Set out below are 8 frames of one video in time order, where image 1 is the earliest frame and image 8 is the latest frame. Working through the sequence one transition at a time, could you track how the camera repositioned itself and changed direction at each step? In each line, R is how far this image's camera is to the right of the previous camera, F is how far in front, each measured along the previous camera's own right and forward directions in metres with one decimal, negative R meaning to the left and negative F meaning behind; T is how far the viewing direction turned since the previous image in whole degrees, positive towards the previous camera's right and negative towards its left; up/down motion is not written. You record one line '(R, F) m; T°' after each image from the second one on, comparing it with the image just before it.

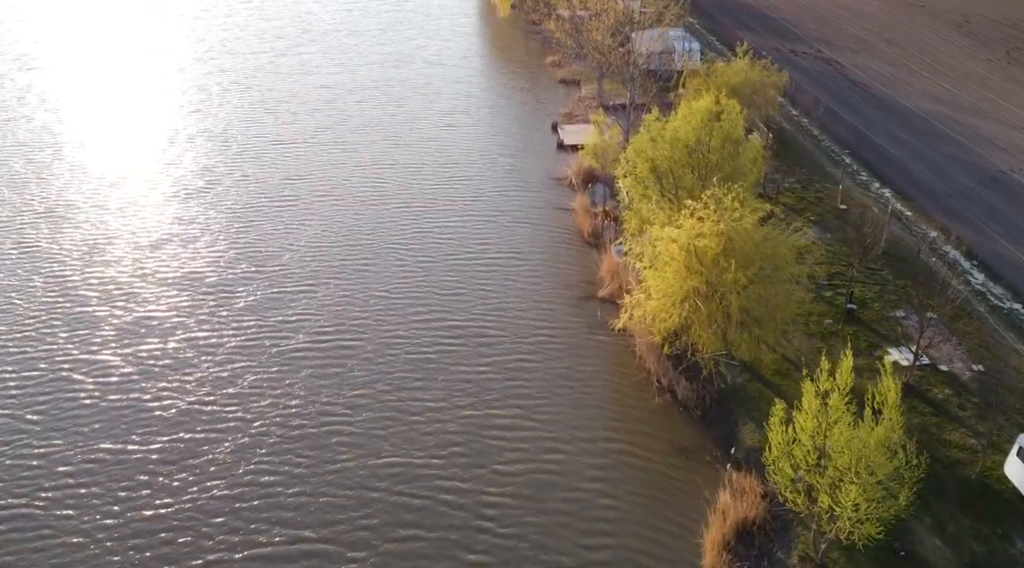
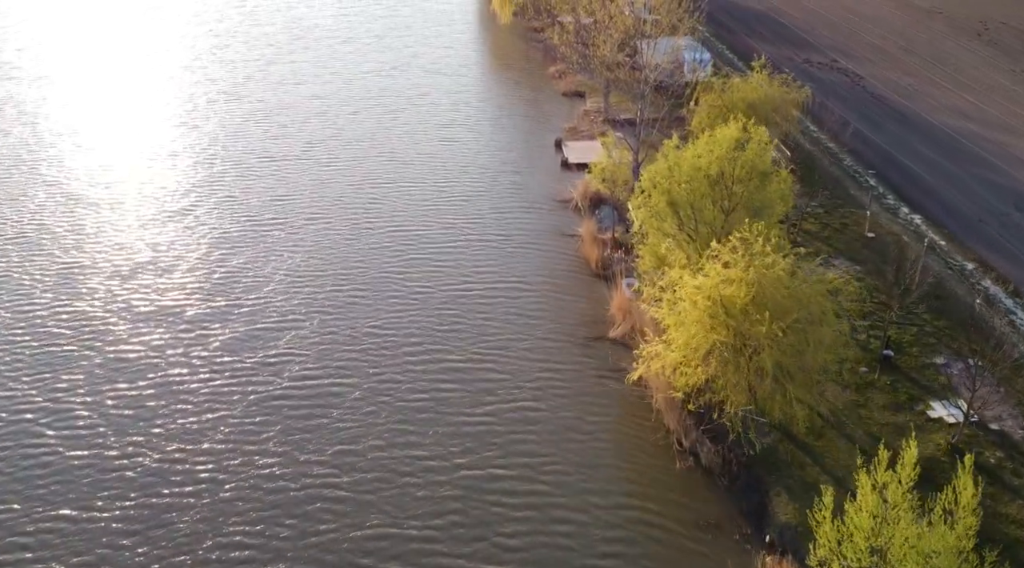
(-0.1, +2.2) m; 0°
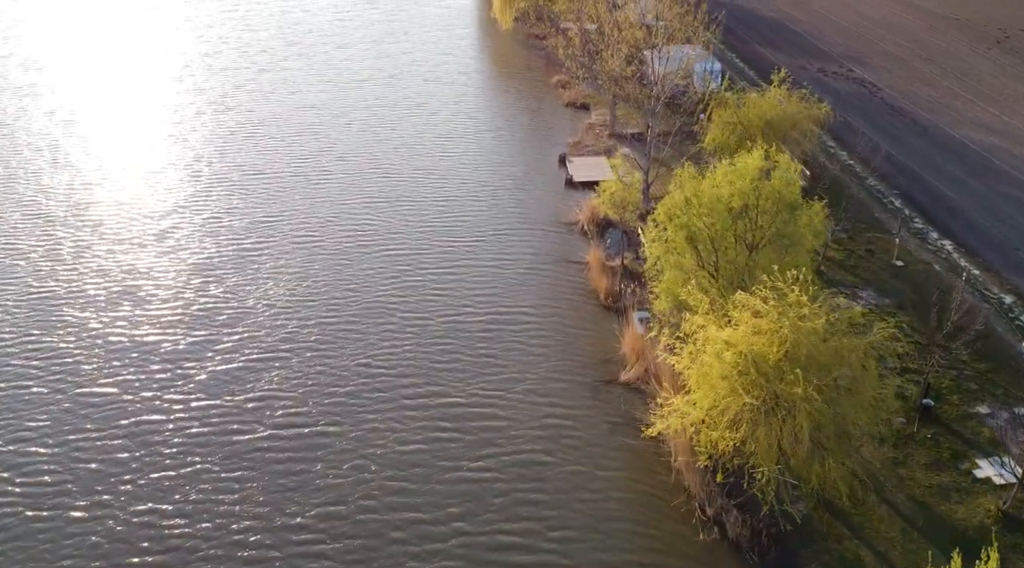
(-0.1, +1.9) m; 0°
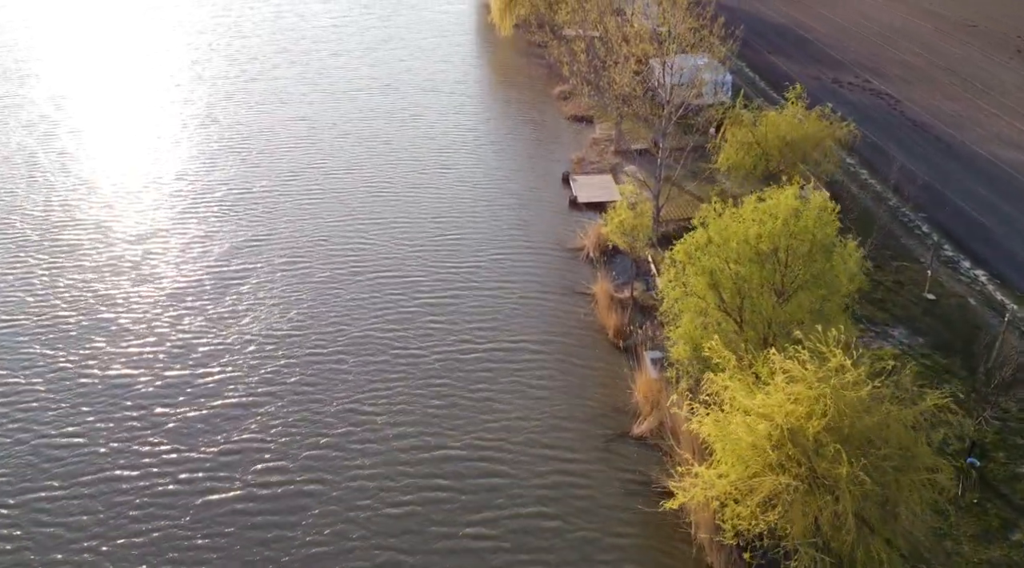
(-0.1, +1.9) m; 0°
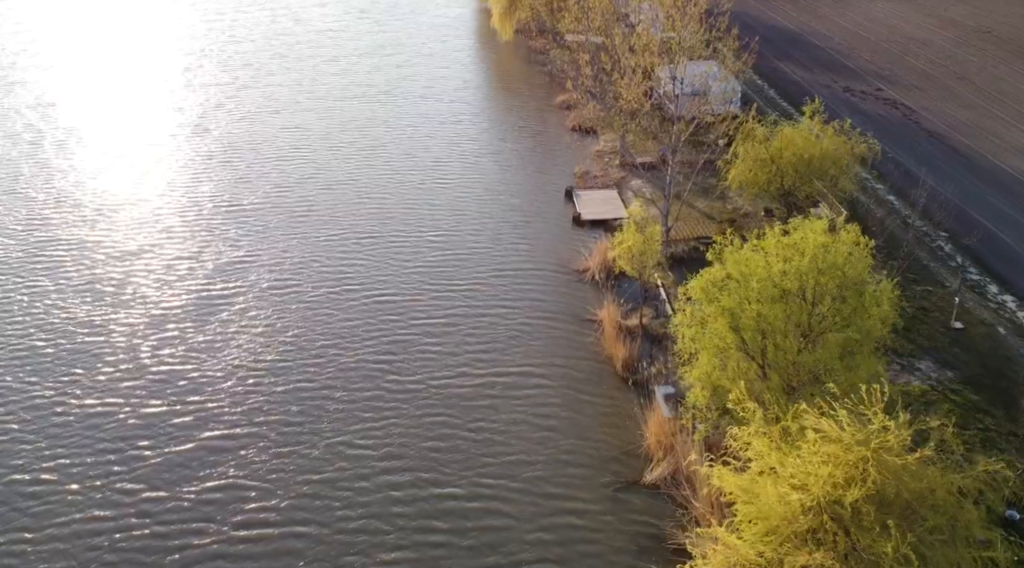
(-0.1, +1.4) m; 0°
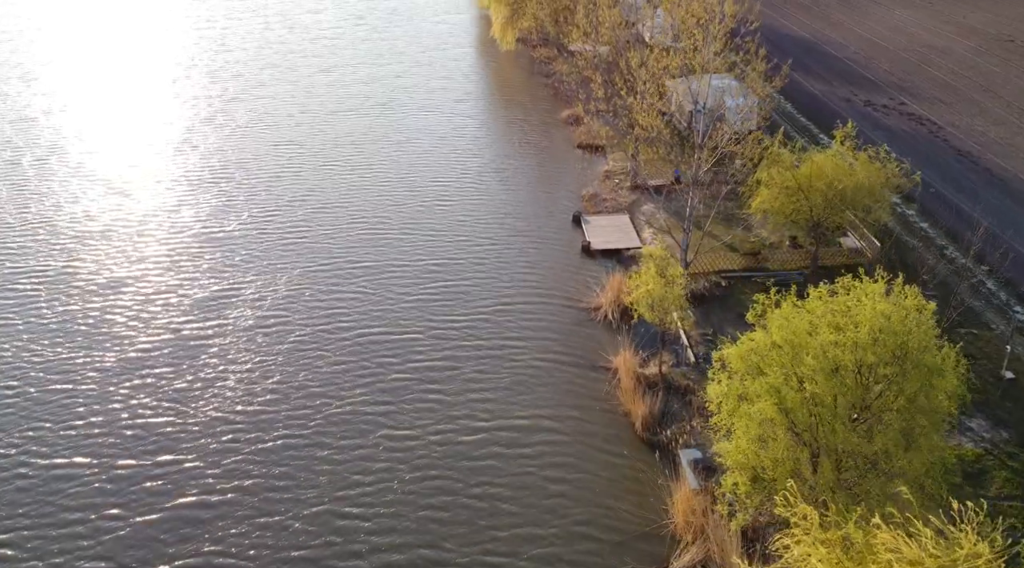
(-0.2, +2.1) m; 0°
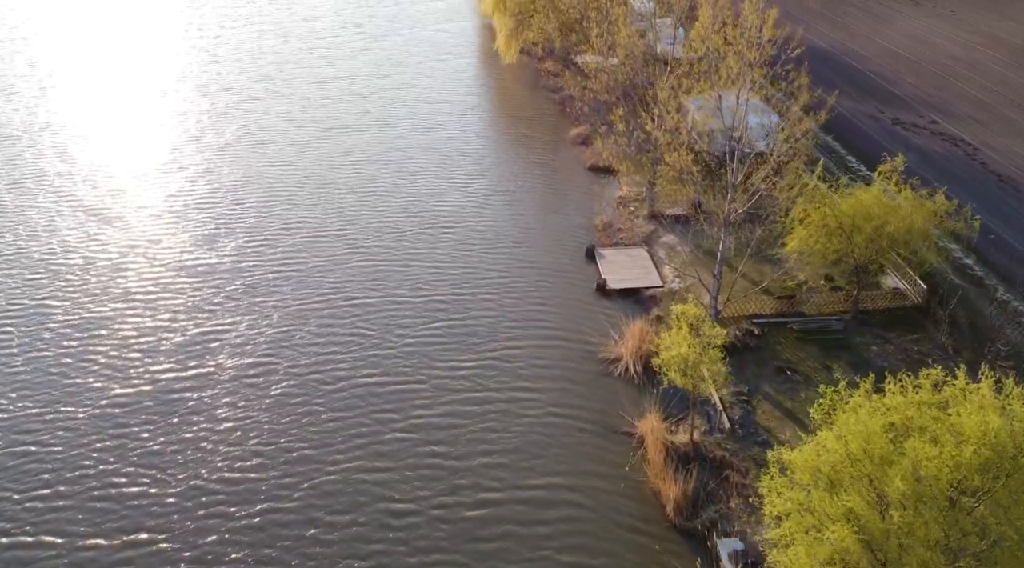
(-0.3, +2.3) m; 0°
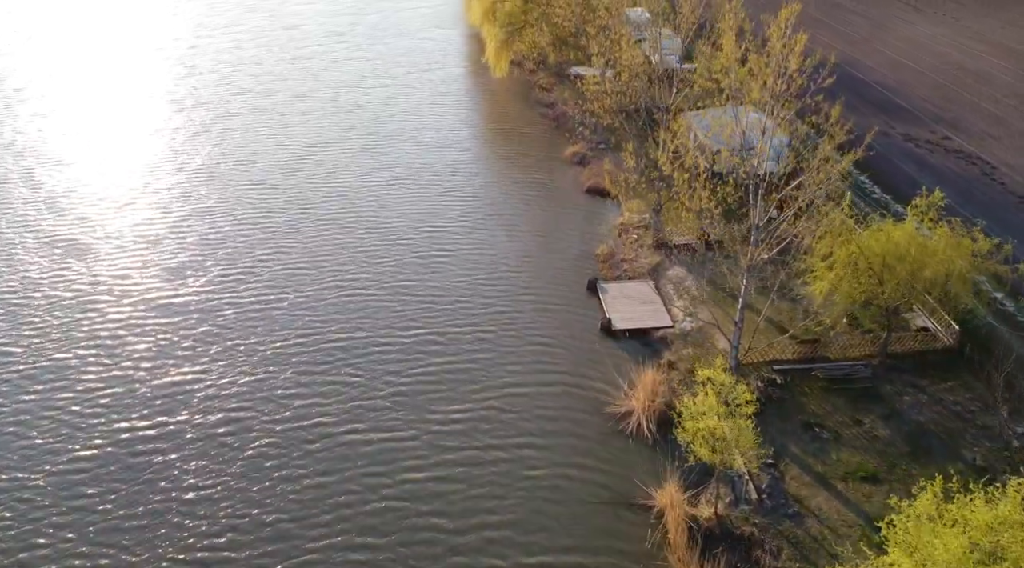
(-0.3, +2.0) m; +1°
